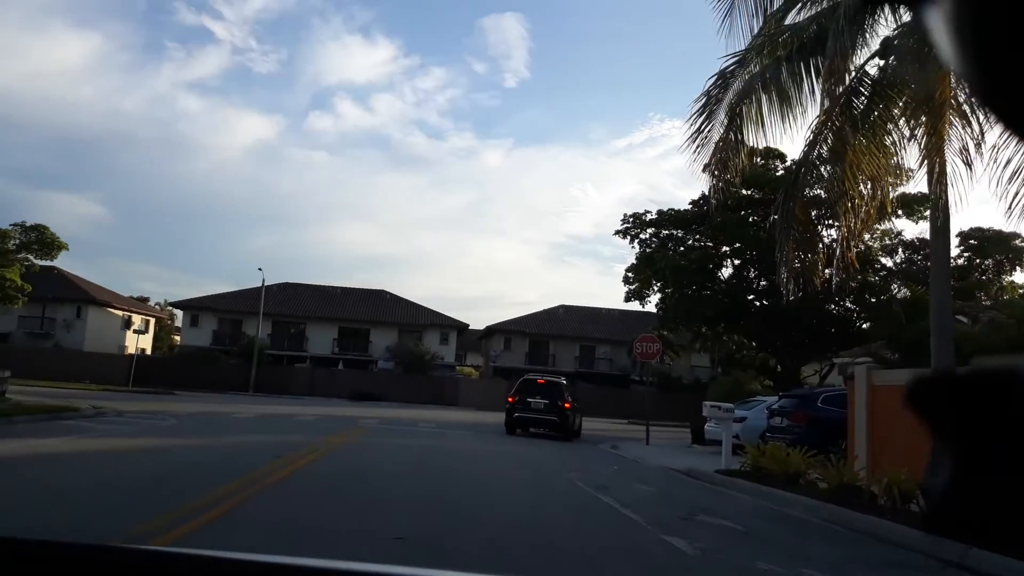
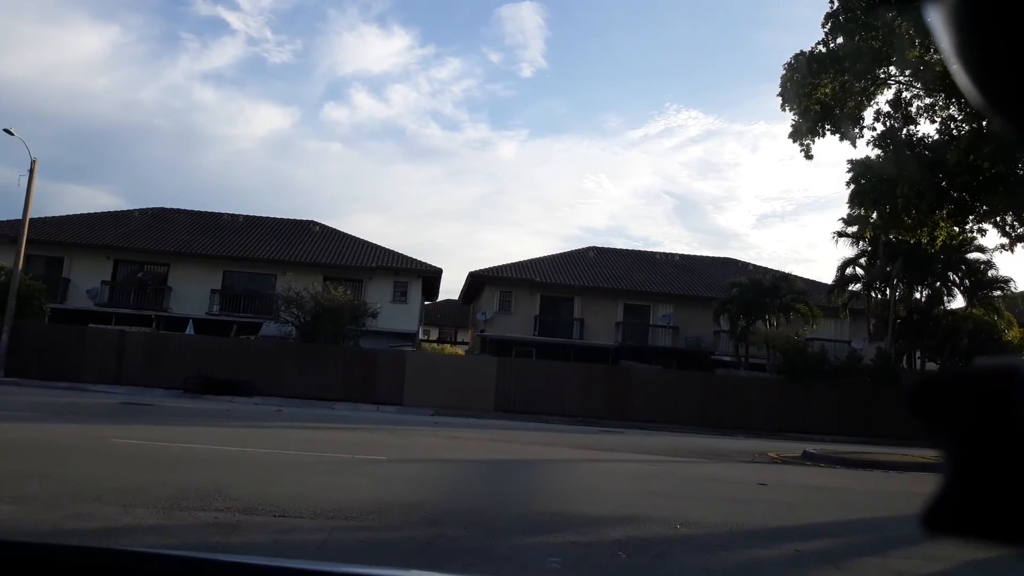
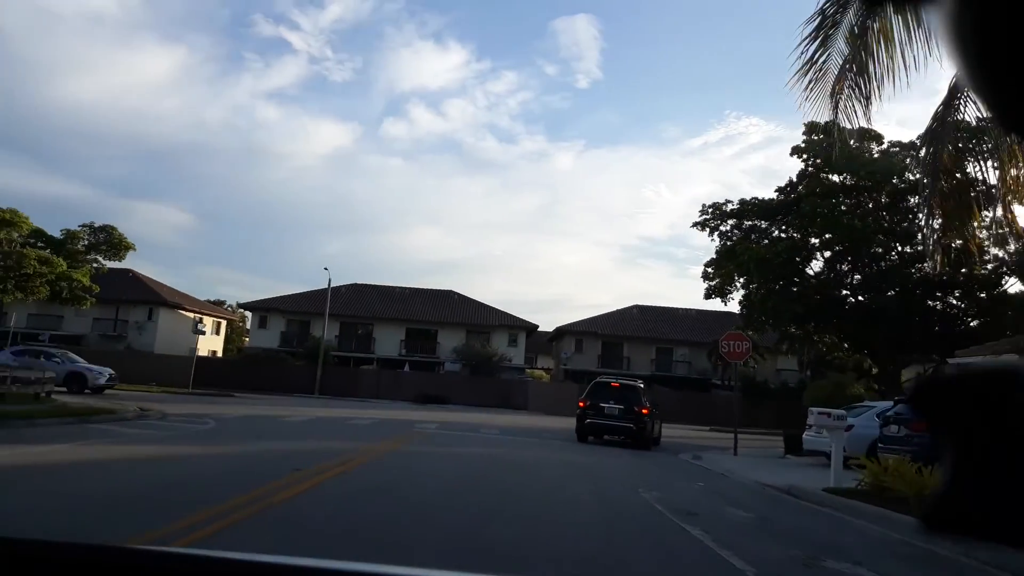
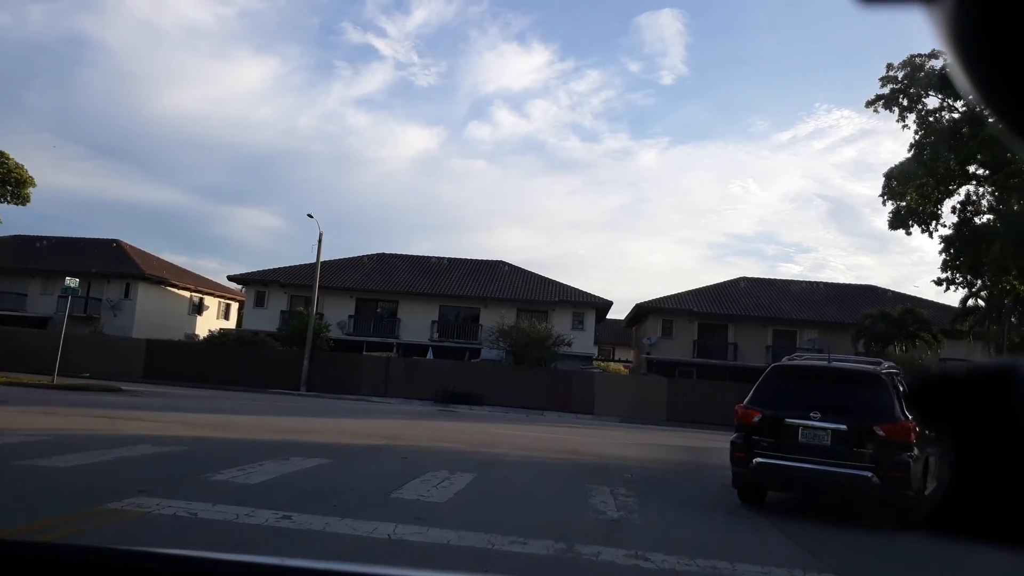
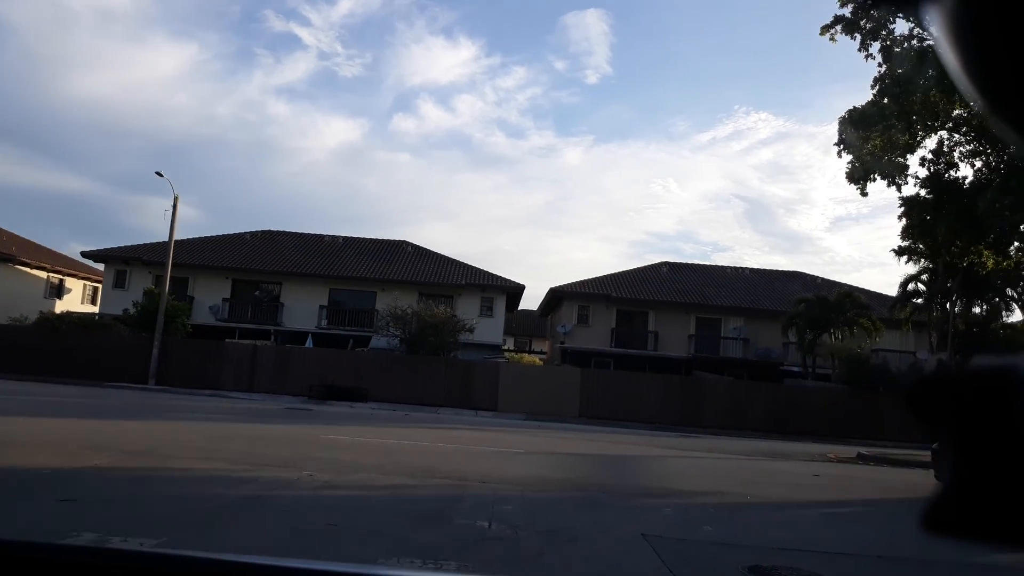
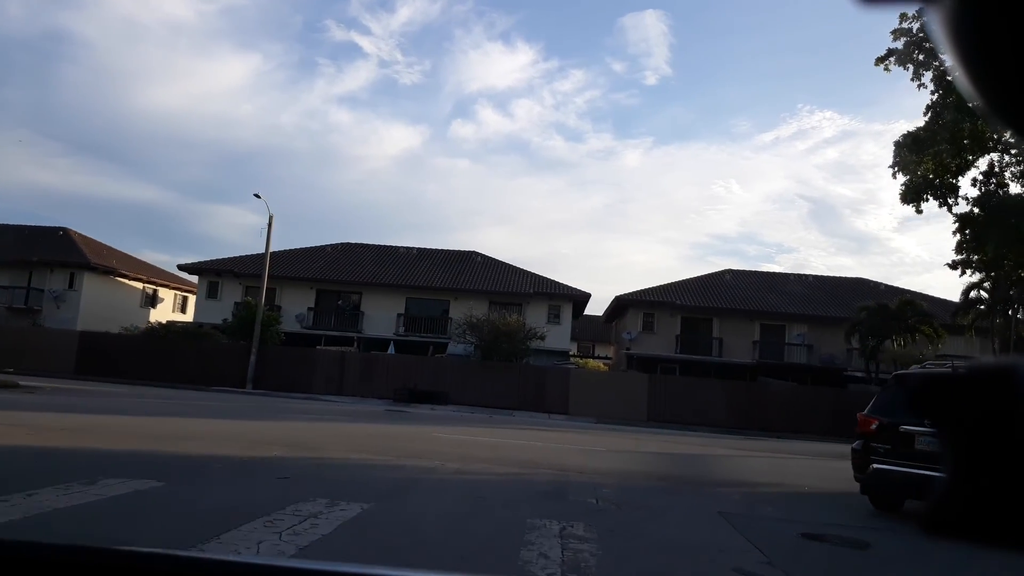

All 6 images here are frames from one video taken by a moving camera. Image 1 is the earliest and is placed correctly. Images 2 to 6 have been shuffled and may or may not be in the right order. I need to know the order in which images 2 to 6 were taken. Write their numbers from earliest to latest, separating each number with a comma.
3, 4, 6, 5, 2
